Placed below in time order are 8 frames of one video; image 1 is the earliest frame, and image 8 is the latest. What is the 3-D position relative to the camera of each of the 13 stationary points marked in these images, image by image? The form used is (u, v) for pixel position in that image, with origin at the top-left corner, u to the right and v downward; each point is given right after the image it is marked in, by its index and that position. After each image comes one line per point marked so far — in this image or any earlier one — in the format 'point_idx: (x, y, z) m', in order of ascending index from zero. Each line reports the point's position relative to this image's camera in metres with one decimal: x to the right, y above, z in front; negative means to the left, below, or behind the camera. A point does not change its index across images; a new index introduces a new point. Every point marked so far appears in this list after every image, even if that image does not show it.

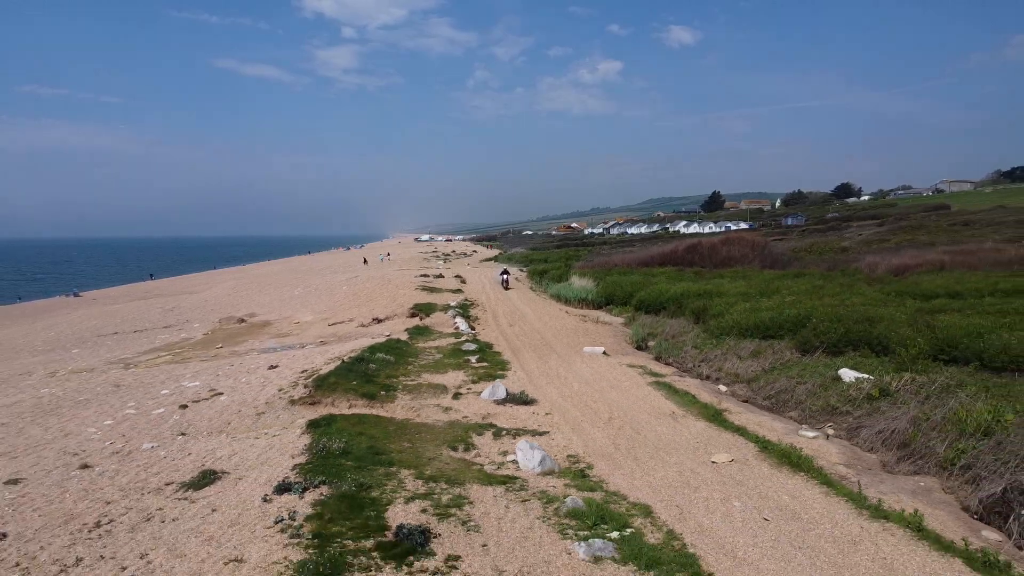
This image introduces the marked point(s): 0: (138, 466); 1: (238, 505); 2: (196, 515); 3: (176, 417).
0: (-5.5, -2.5, +7.6) m
1: (-3.0, -2.4, +5.8) m
2: (-3.4, -2.5, +5.7) m
3: (-6.5, -2.4, +9.9) m
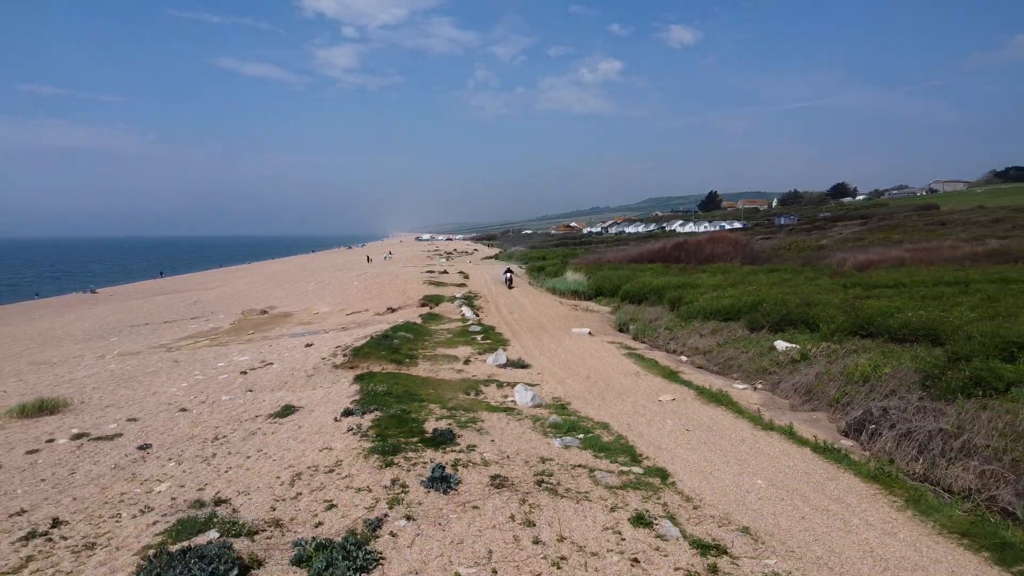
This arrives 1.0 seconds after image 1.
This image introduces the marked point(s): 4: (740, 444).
0: (-5.5, -2.2, +10.0) m
1: (-3.1, -2.1, +8.1) m
2: (-3.5, -2.2, +8.0) m
3: (-6.5, -2.1, +12.2) m
4: (+3.2, -2.2, +7.1) m
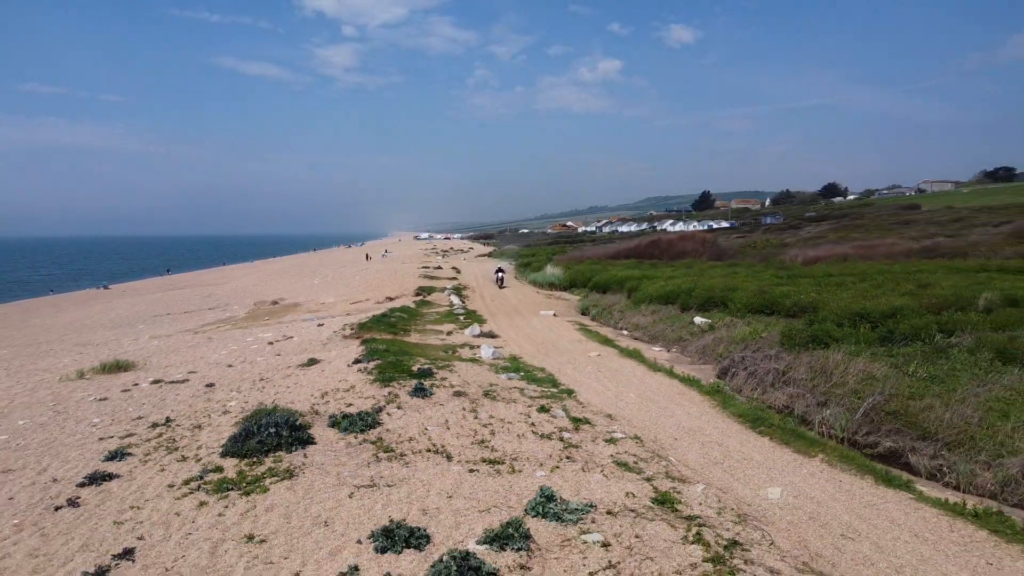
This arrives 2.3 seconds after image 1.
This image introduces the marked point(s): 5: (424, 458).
0: (-6.3, -1.9, +13.0) m
1: (-3.8, -1.7, +11.2) m
2: (-4.2, -1.8, +11.1) m
3: (-7.3, -1.7, +15.3) m
4: (+2.4, -1.8, +10.2) m
5: (-1.1, -2.1, +6.5) m
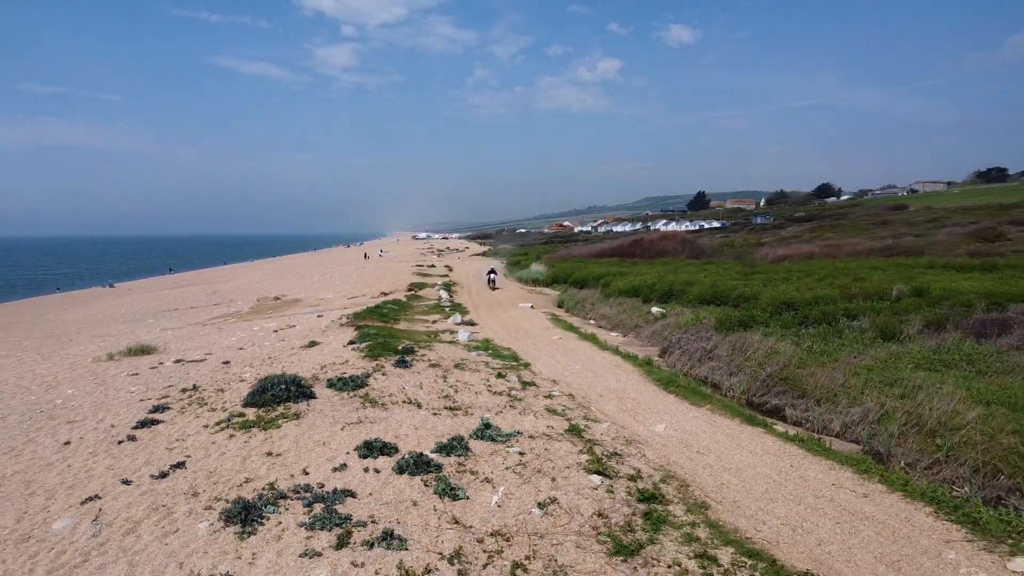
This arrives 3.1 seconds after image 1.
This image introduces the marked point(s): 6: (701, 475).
0: (-7.0, -1.7, +14.9) m
1: (-4.6, -1.5, +13.1) m
2: (-5.0, -1.6, +13.0) m
3: (-8.0, -1.5, +17.2) m
4: (+1.7, -1.6, +12.1) m
5: (-1.8, -1.9, +8.4) m
6: (+2.3, -2.3, +6.2) m
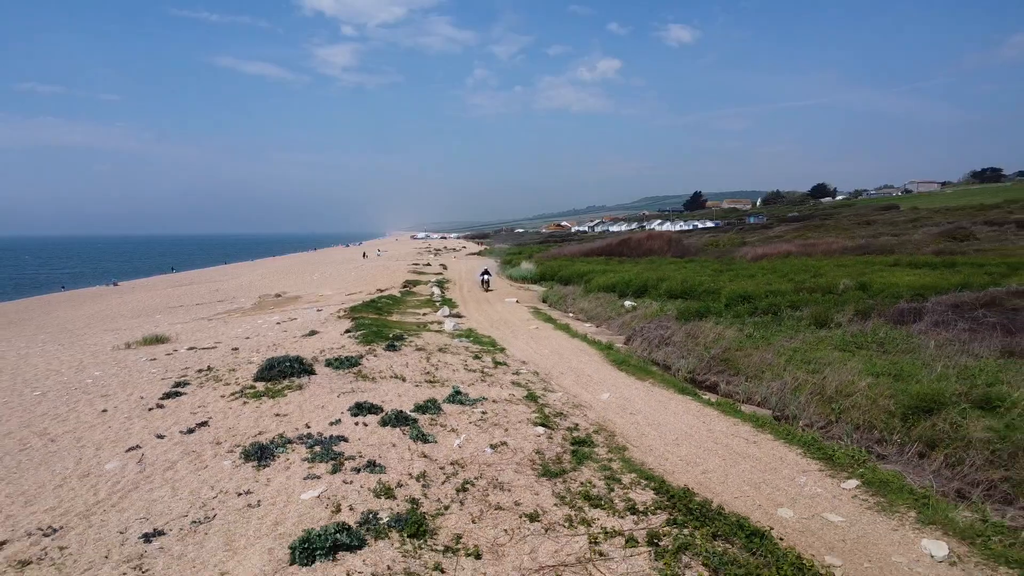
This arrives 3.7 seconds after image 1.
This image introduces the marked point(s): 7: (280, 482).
0: (-7.6, -1.5, +16.4) m
1: (-5.1, -1.4, +14.5) m
2: (-5.5, -1.4, +14.5) m
3: (-8.6, -1.4, +18.6) m
4: (+1.1, -1.4, +13.6) m
5: (-2.4, -1.8, +9.9) m
6: (+1.7, -2.1, +7.7) m
7: (-2.8, -2.3, +6.2) m
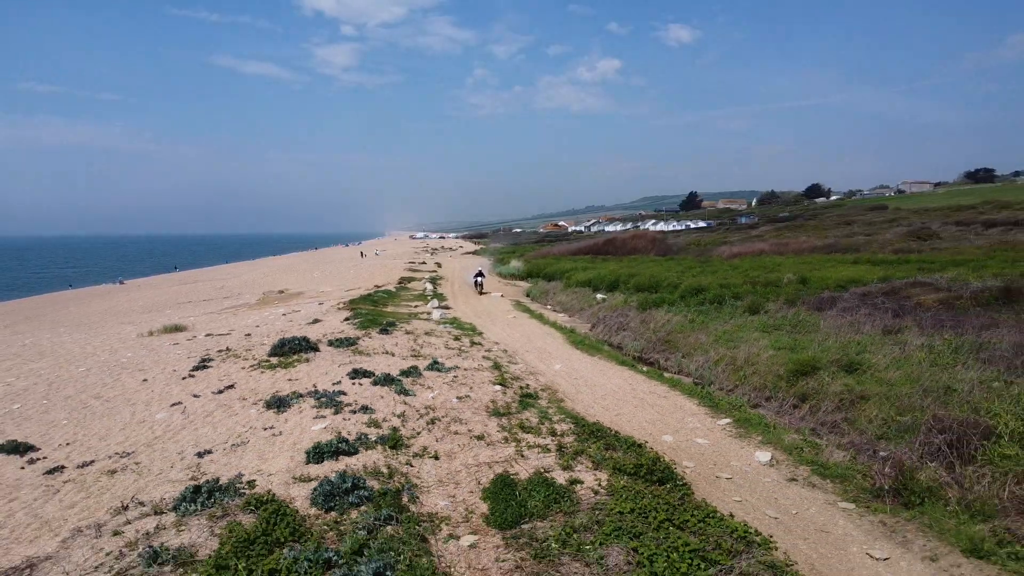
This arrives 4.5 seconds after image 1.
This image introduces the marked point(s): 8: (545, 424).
0: (-8.3, -1.3, +18.4) m
1: (-5.8, -1.1, +16.5) m
2: (-6.2, -1.2, +16.5) m
3: (-9.3, -1.1, +20.6) m
4: (+0.4, -1.2, +15.6) m
5: (-3.1, -1.5, +11.9) m
6: (+1.1, -1.9, +9.7) m
7: (-3.5, -2.1, +8.2) m
8: (+0.5, -2.0, +7.7) m
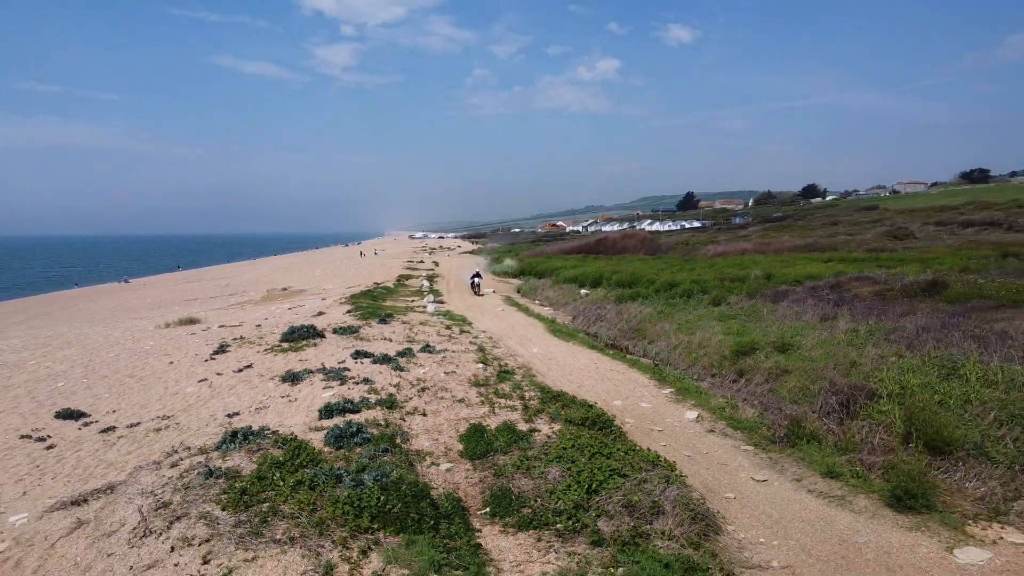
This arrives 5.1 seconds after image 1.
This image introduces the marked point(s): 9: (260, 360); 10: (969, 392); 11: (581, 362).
0: (-8.7, -1.1, +19.9) m
1: (-6.2, -1.0, +18.1) m
2: (-6.6, -1.0, +18.0) m
3: (-9.7, -1.0, +22.2) m
4: (0.0, -1.0, +17.1) m
5: (-3.5, -1.4, +13.4) m
6: (+0.6, -1.7, +11.2) m
7: (-3.9, -1.9, +9.7) m
8: (+0.1, -1.9, +9.2) m
9: (-6.1, -1.8, +12.3) m
10: (+6.7, -1.5, +7.5) m
11: (+1.6, -1.7, +11.6) m
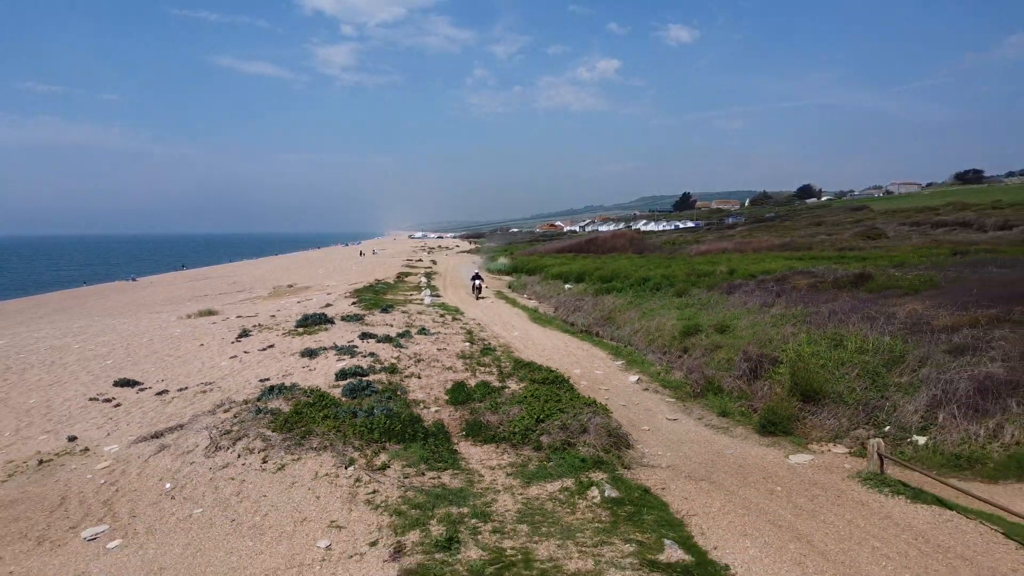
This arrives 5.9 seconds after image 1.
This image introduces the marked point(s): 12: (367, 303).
0: (-9.2, -0.9, +22.0) m
1: (-6.7, -0.7, +20.1) m
2: (-7.1, -0.8, +20.1) m
3: (-10.1, -0.7, +24.2) m
4: (-0.5, -0.8, +19.2) m
5: (-3.9, -1.1, +15.5) m
6: (+0.2, -1.5, +13.3) m
7: (-4.3, -1.7, +11.8) m
8: (-0.4, -1.6, +11.3) m
9: (-6.5, -1.5, +14.4) m
10: (+6.2, -1.3, +9.6) m
11: (+1.1, -1.4, +13.7) m
12: (-5.6, -0.6, +19.7) m
